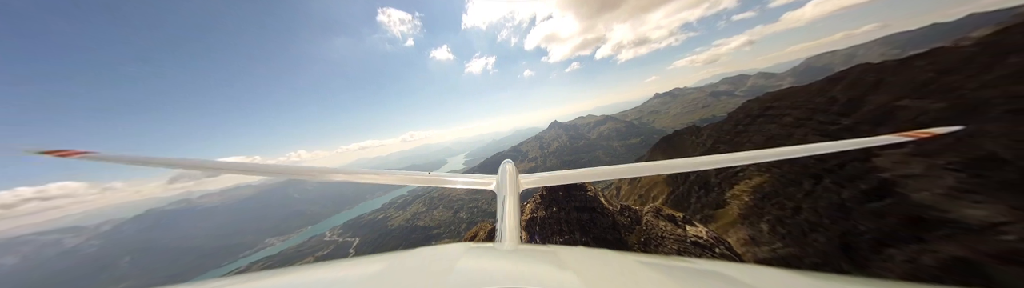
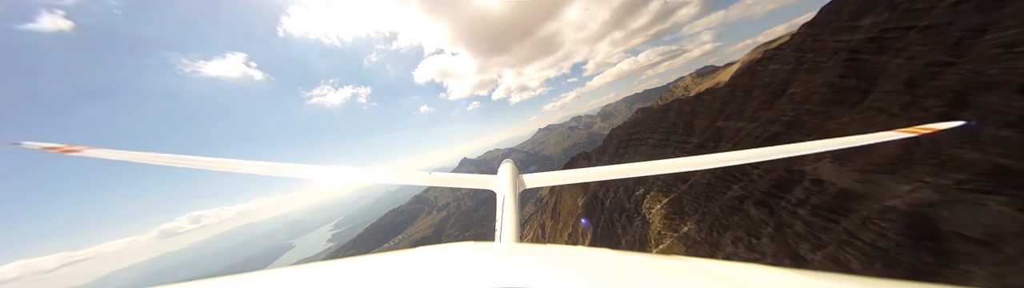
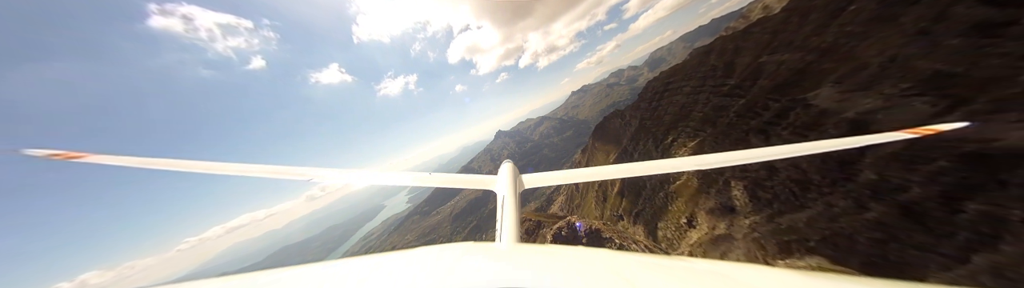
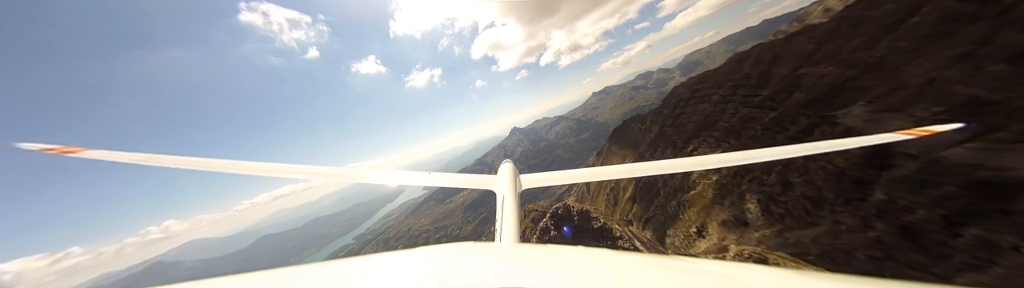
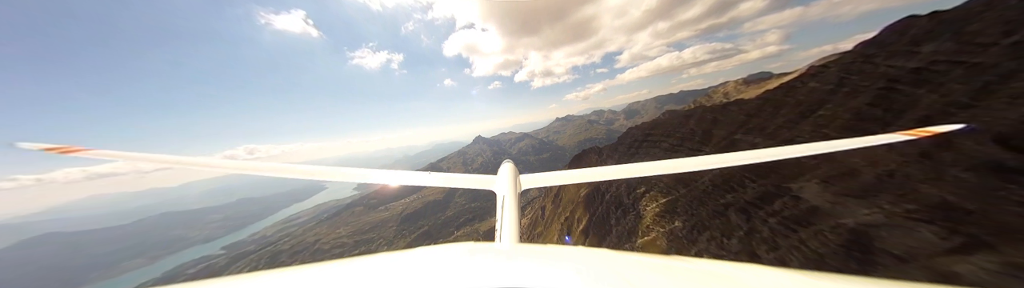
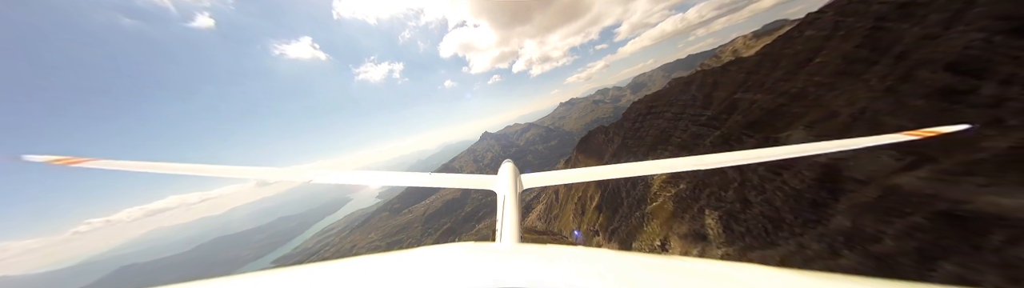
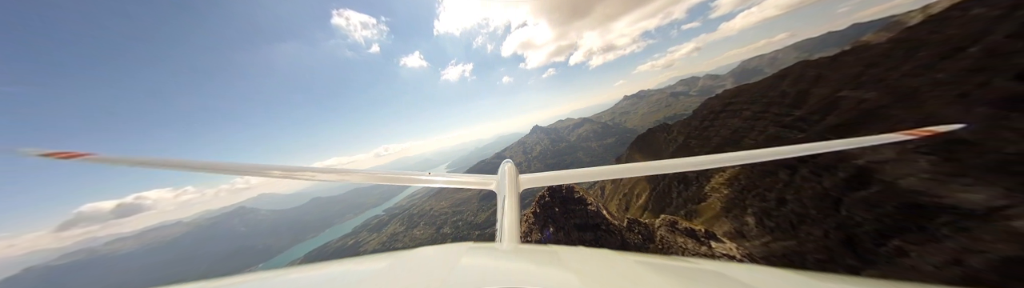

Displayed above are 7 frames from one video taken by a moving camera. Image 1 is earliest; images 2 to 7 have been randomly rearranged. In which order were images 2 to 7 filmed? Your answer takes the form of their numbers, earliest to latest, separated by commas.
7, 4, 3, 6, 5, 2
